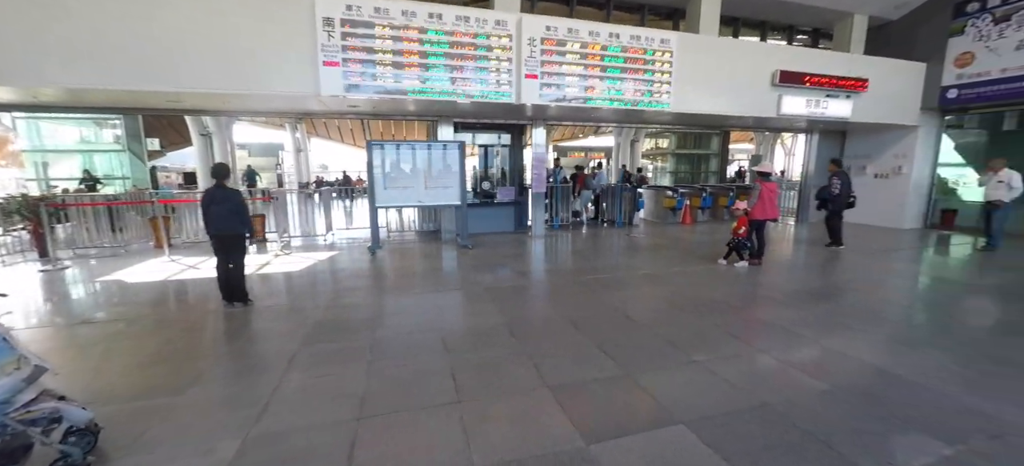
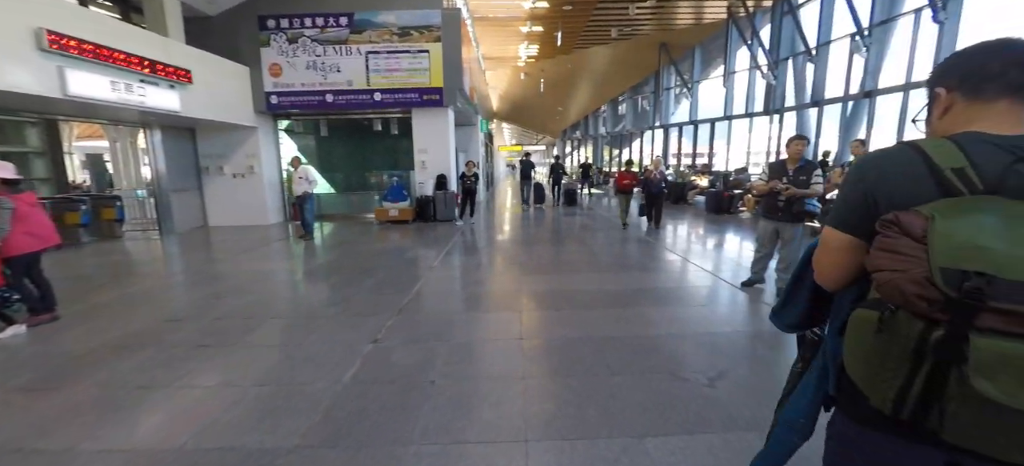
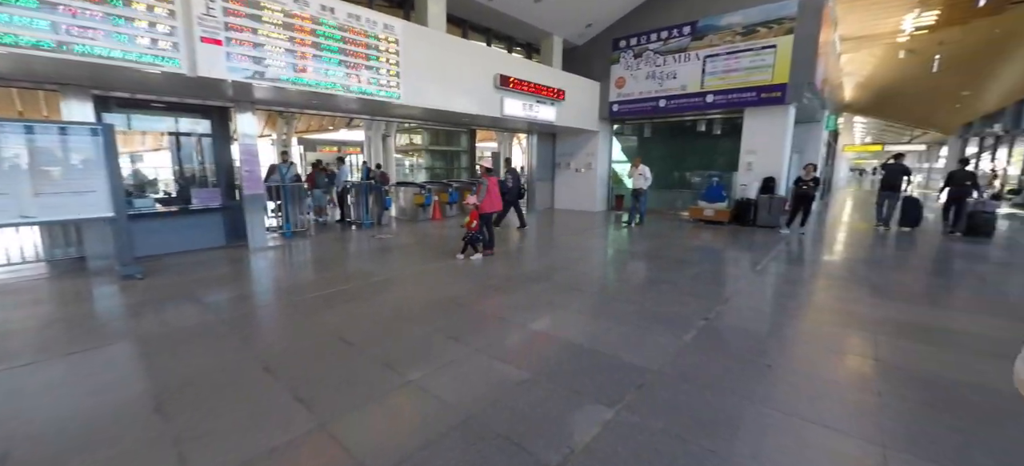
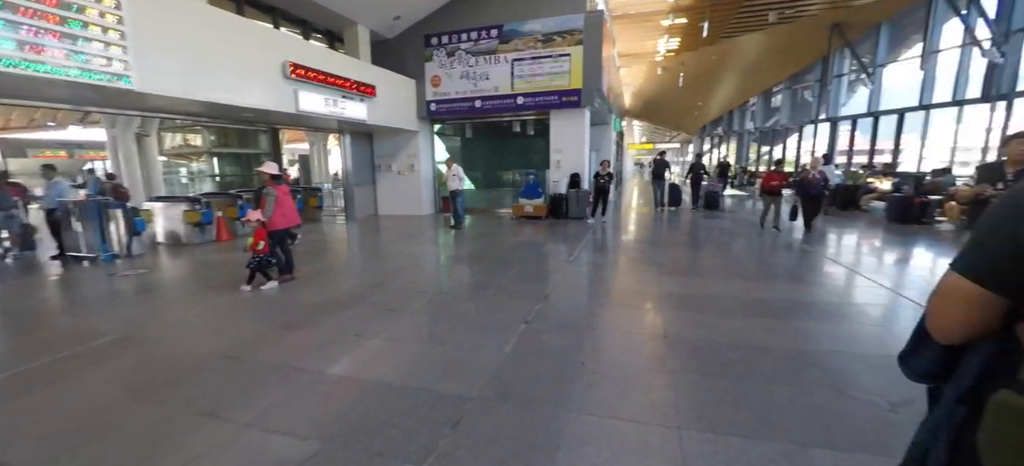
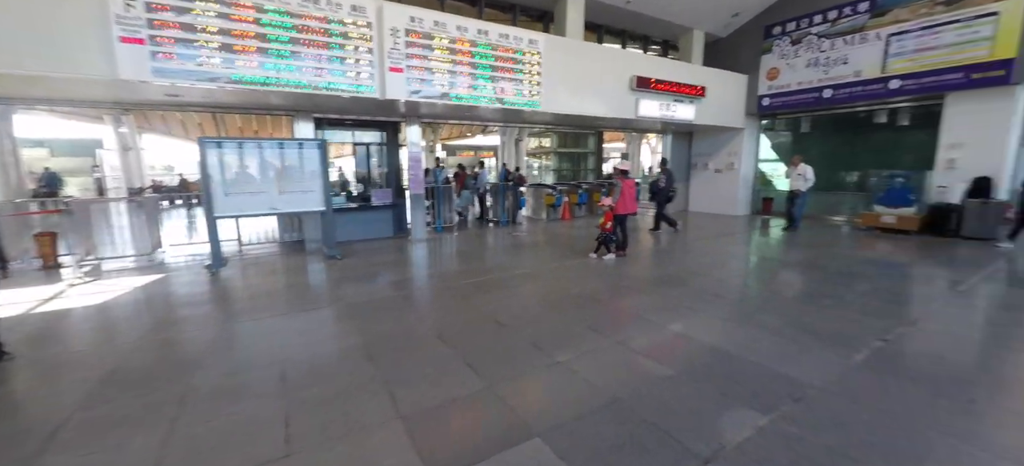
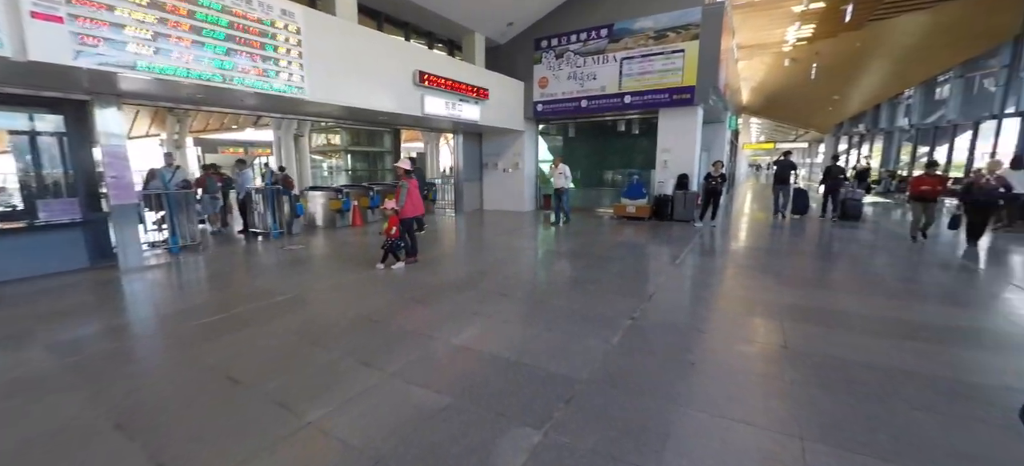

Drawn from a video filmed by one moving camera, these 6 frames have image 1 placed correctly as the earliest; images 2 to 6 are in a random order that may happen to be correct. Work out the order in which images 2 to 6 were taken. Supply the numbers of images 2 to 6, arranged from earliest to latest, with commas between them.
5, 3, 6, 4, 2
